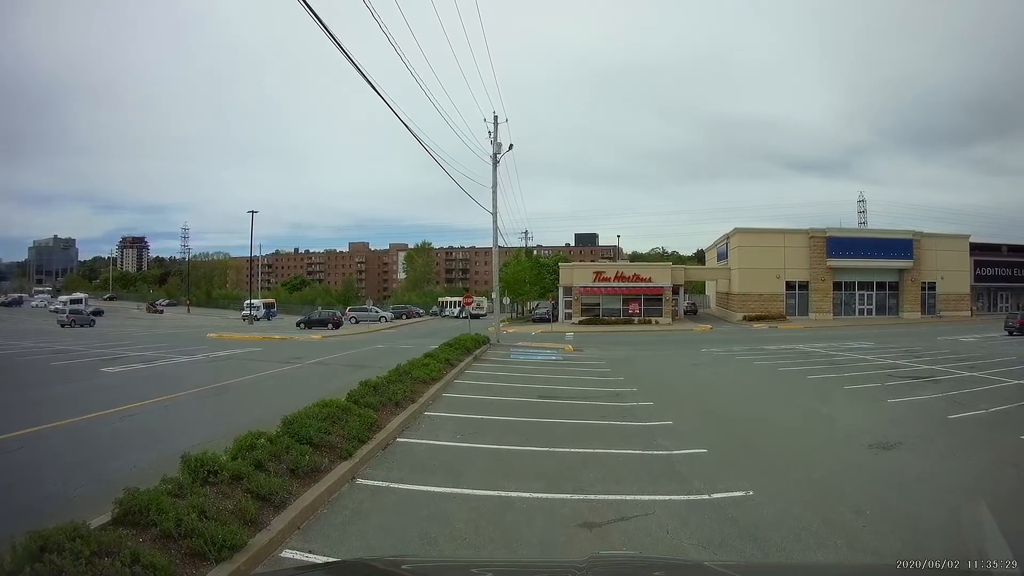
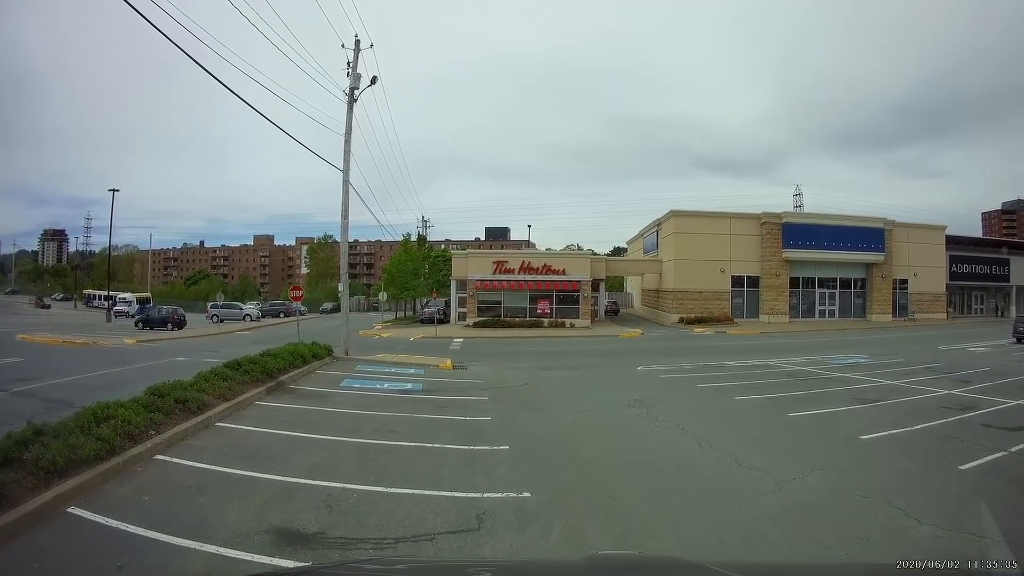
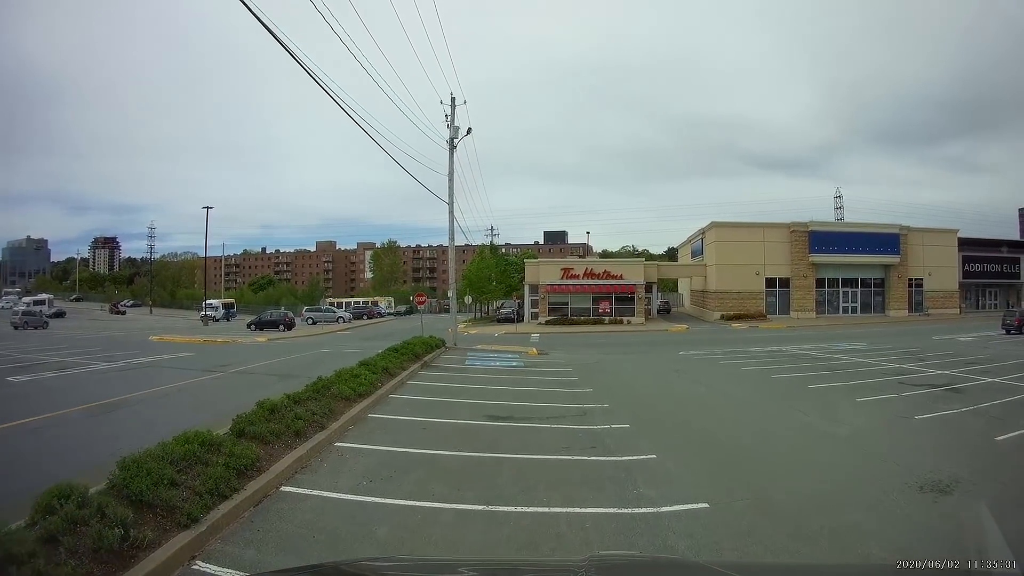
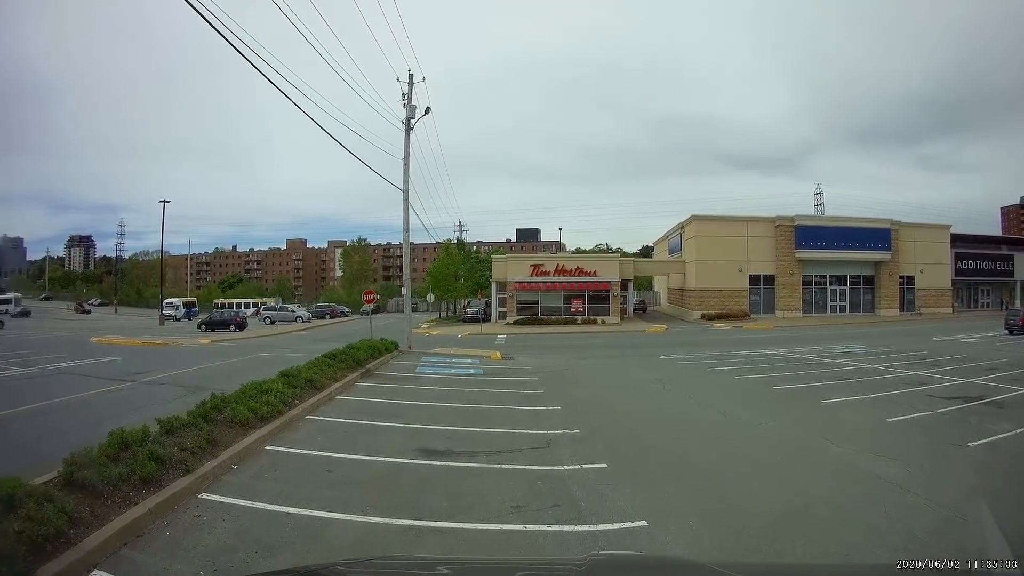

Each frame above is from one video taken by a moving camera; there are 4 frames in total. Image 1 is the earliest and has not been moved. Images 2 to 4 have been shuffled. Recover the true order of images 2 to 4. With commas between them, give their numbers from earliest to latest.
3, 4, 2
